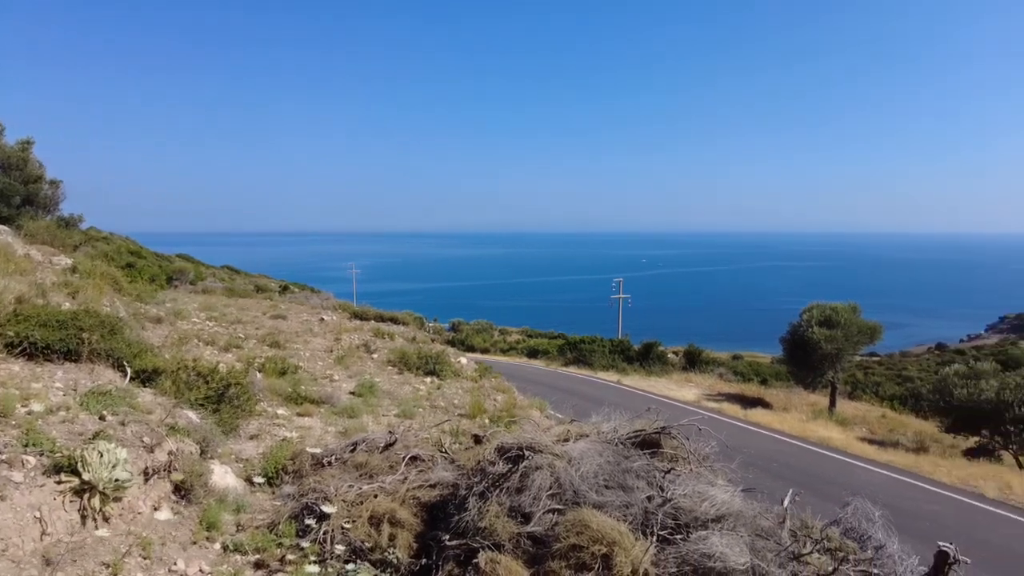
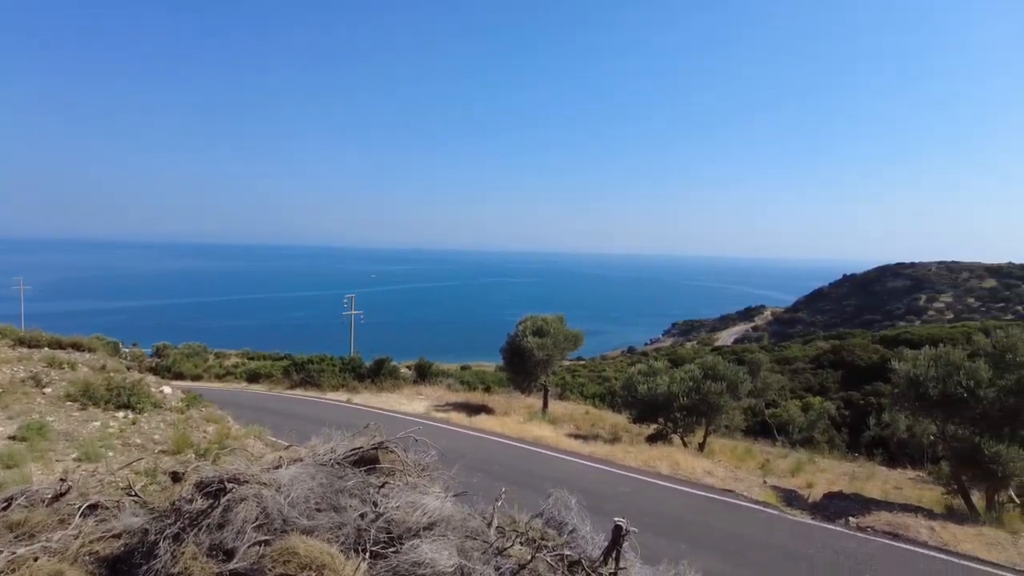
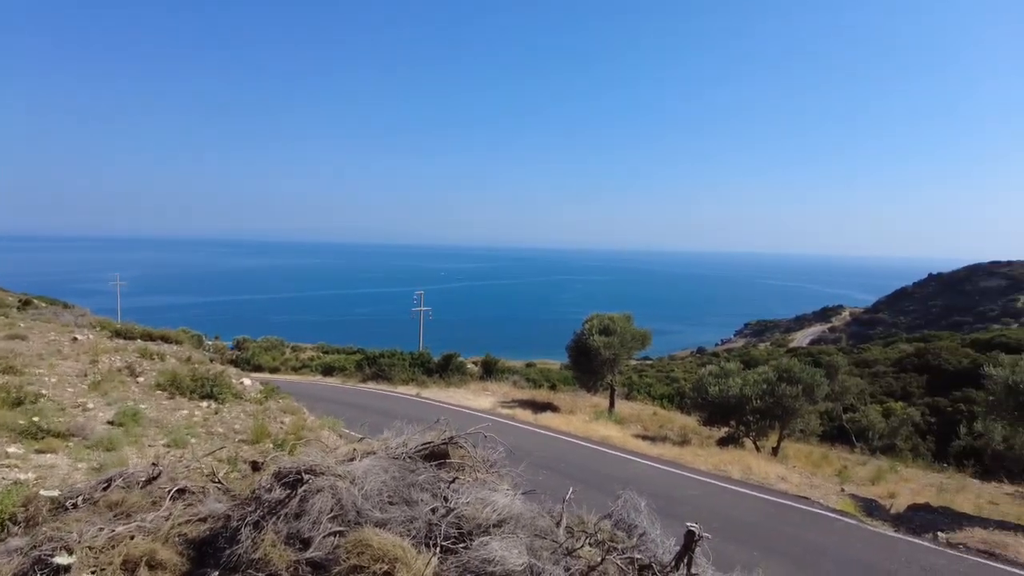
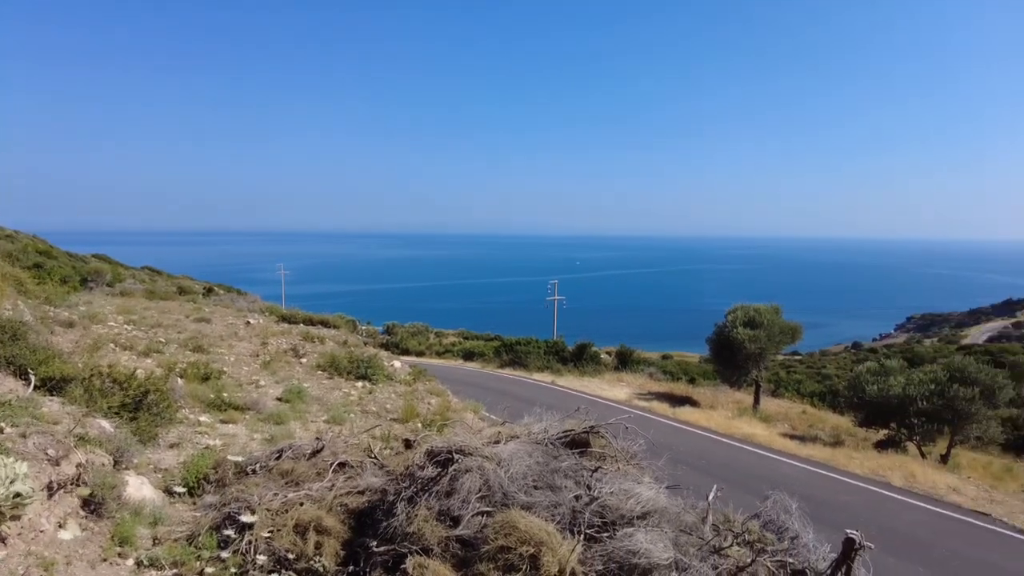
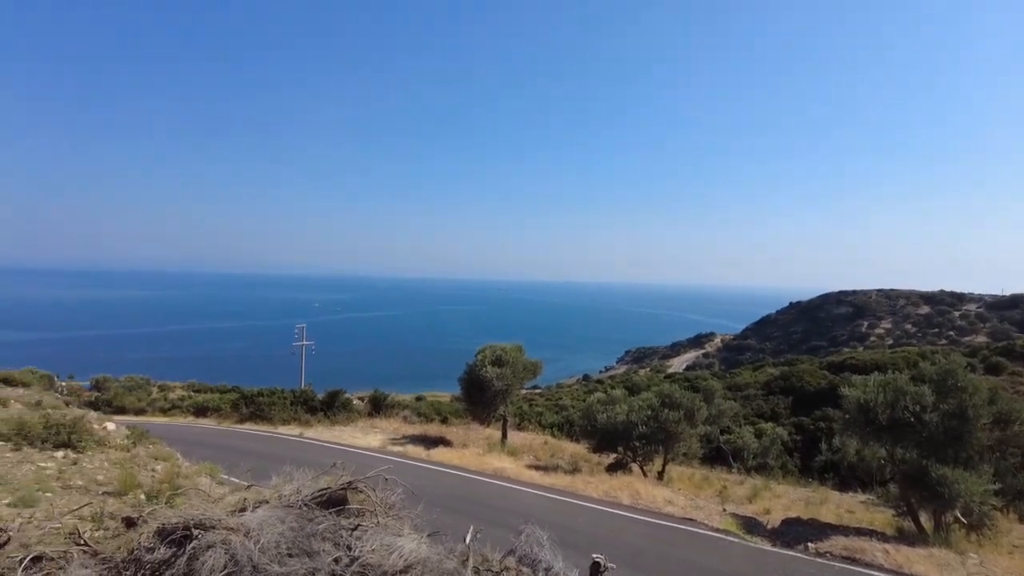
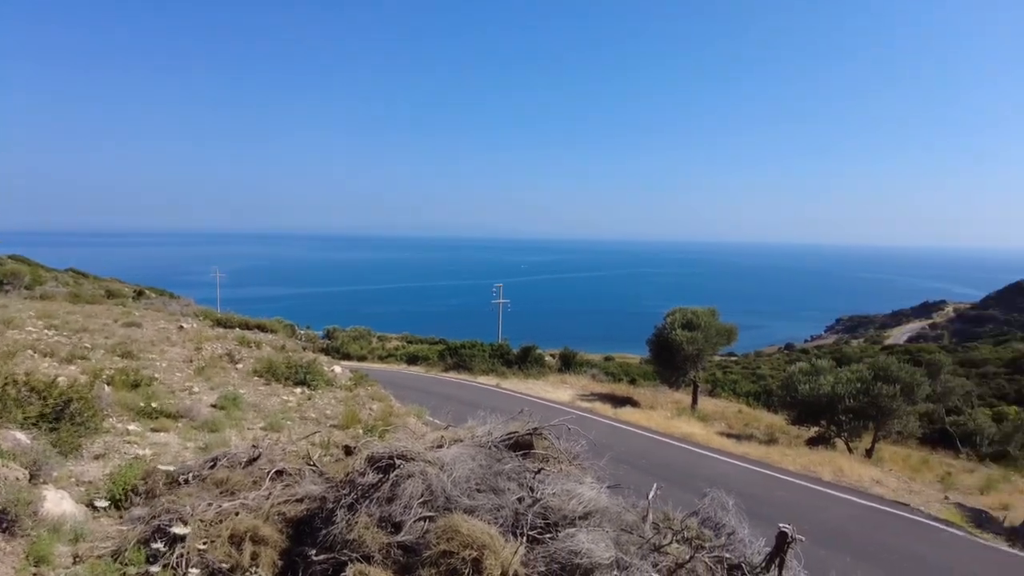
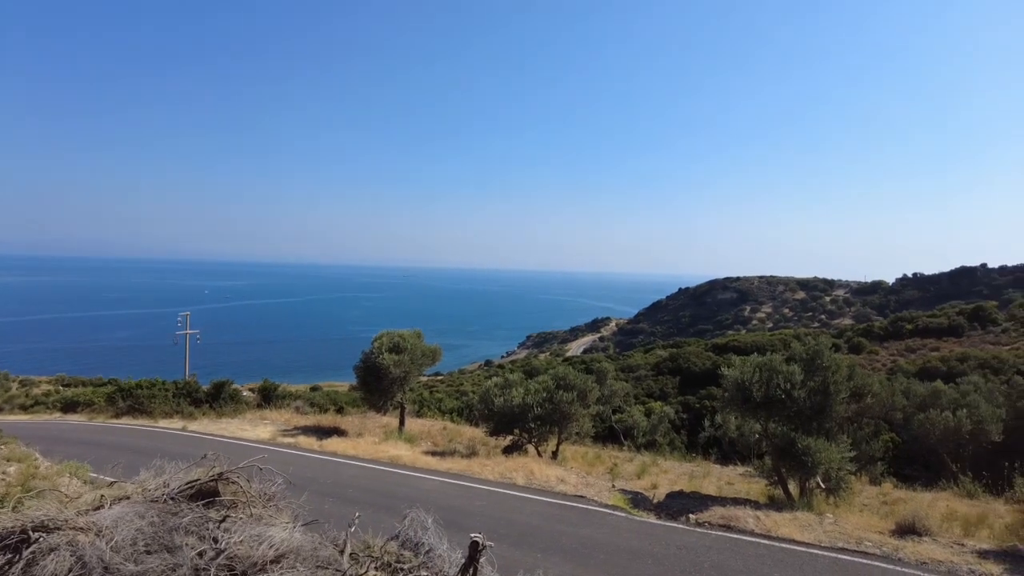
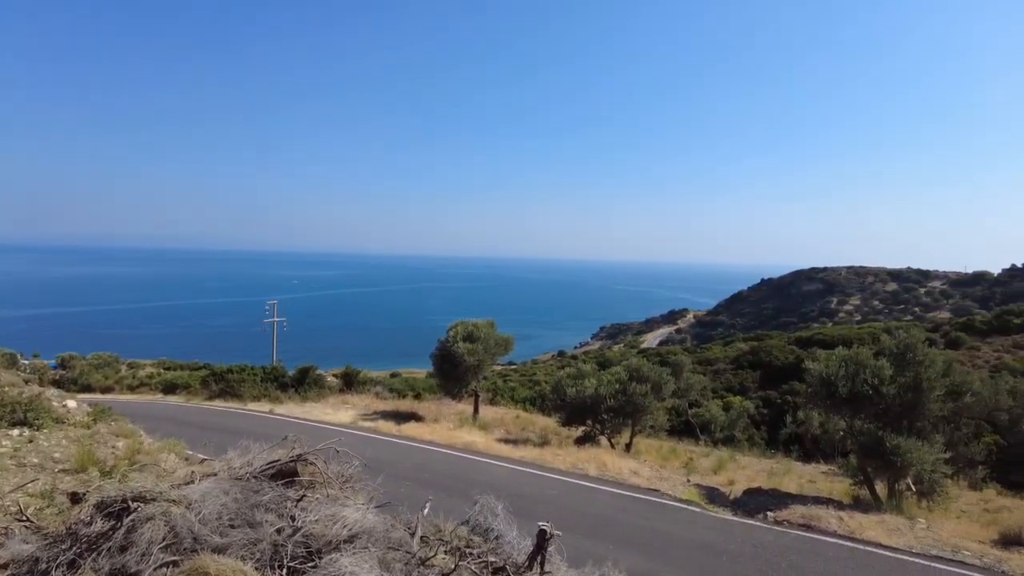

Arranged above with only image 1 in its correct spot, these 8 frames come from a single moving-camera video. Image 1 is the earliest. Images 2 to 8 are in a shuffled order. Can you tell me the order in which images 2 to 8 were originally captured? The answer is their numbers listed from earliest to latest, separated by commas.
4, 6, 3, 2, 8, 7, 5
